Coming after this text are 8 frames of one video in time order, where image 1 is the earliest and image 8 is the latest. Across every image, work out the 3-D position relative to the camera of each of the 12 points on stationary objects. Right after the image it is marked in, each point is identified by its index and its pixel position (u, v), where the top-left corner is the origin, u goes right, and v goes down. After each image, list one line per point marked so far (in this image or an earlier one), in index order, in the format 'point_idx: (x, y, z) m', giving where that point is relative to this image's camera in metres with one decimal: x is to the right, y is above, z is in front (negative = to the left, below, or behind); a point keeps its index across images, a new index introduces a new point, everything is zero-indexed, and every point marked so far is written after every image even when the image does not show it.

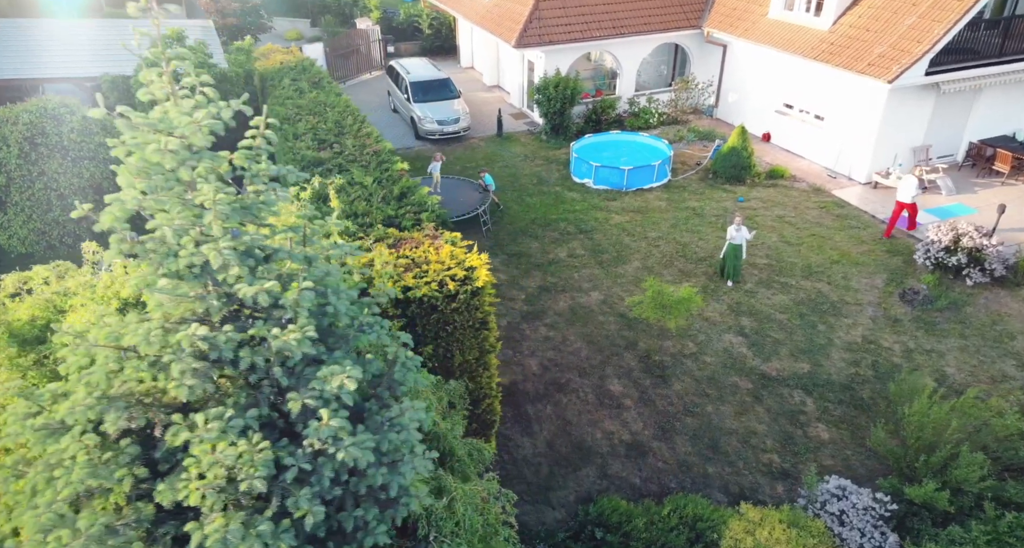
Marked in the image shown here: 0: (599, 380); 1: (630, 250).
0: (+1.3, -1.7, +9.7) m
1: (+2.5, +0.4, +13.4) m
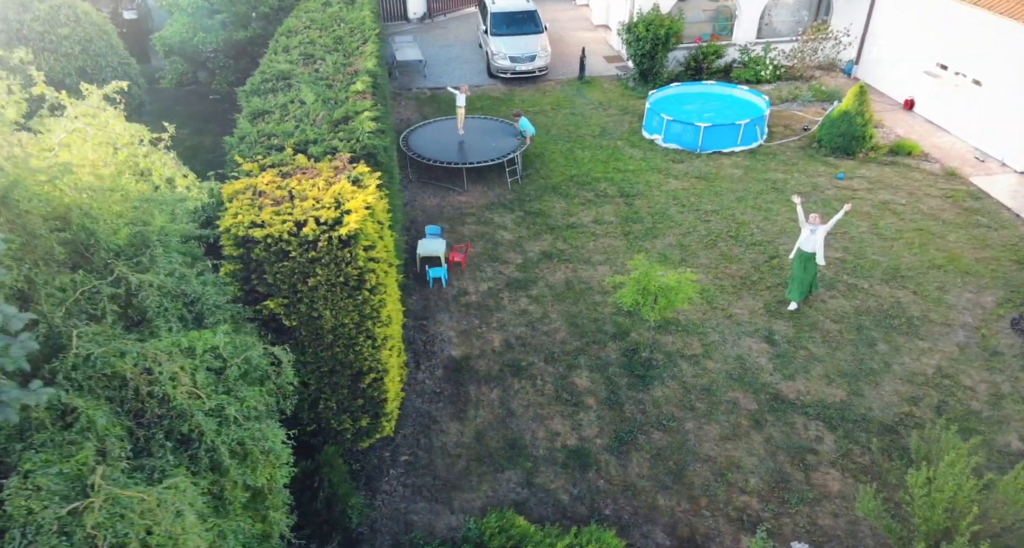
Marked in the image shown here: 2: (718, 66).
0: (+0.7, -1.3, +8.2) m
1: (+2.8, +0.8, +11.4) m
2: (+6.5, +6.5, +19.7) m
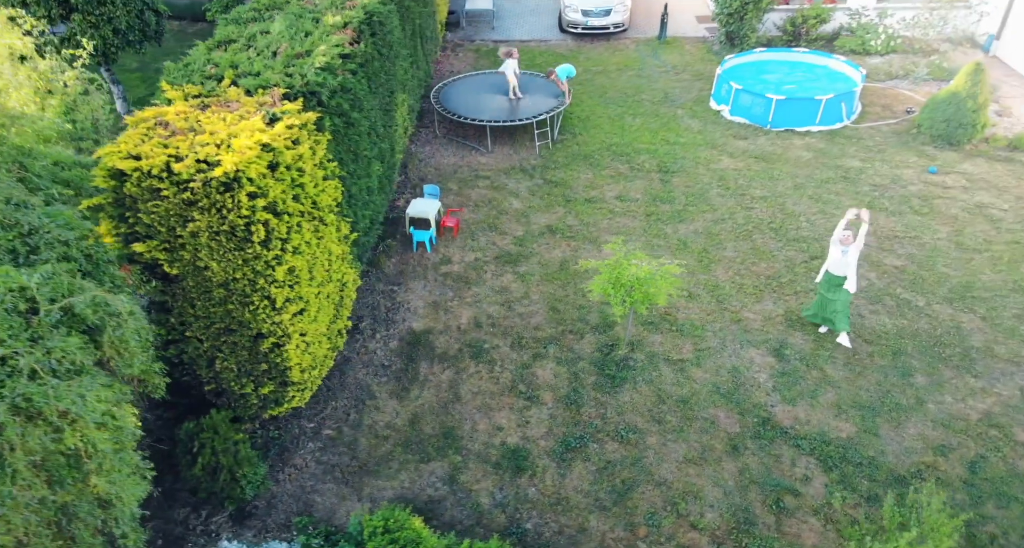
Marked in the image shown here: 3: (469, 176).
0: (+0.2, -1.0, +7.4) m
1: (+3.0, +1.0, +10.1) m
2: (+8.5, +6.6, +17.4) m
3: (-0.9, +1.8, +11.8) m
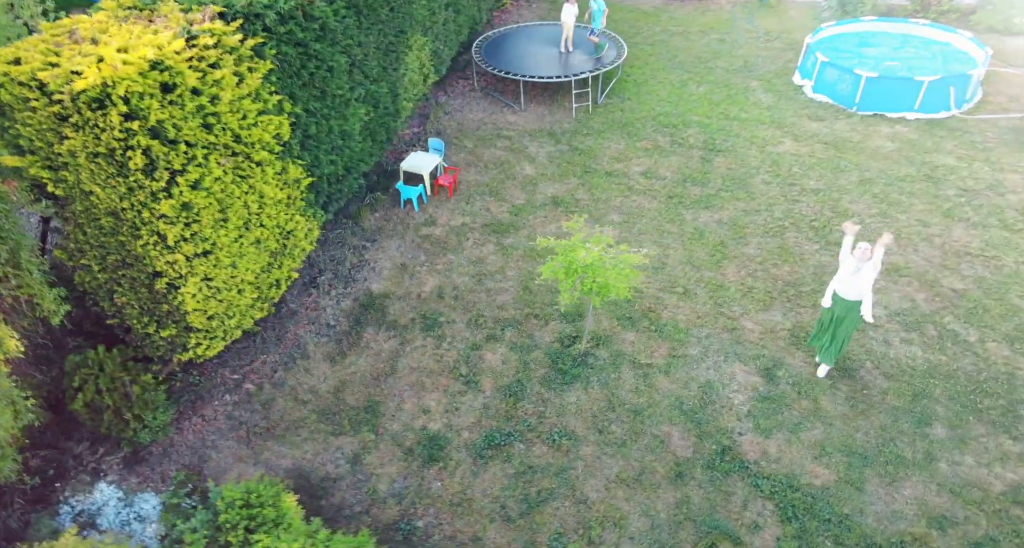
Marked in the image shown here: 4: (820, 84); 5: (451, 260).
0: (-0.3, -0.7, +6.8) m
1: (+3.1, +1.1, +8.8) m
2: (+10.3, +6.3, +14.9) m
3: (-0.4, +2.4, +11.0) m
4: (+6.0, +3.7, +12.3) m
5: (-0.8, +0.2, +7.9) m
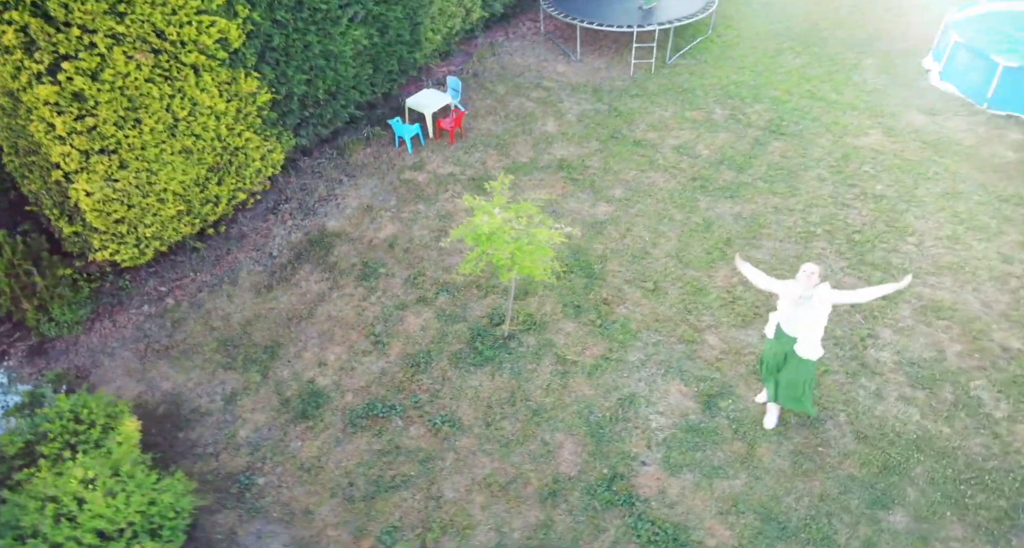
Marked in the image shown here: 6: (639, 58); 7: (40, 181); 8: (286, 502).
0: (-1.0, -0.3, +6.3) m
1: (+3.1, +1.0, +7.5) m
2: (+12.0, +5.2, +11.6) m
3: (+0.3, +3.0, +10.2) m
4: (+6.9, +3.2, +10.0) m
5: (-1.1, +0.7, +7.4) m
6: (+2.1, +3.6, +10.6) m
7: (-4.0, +0.7, +5.3) m
8: (-1.7, -1.7, +4.8) m
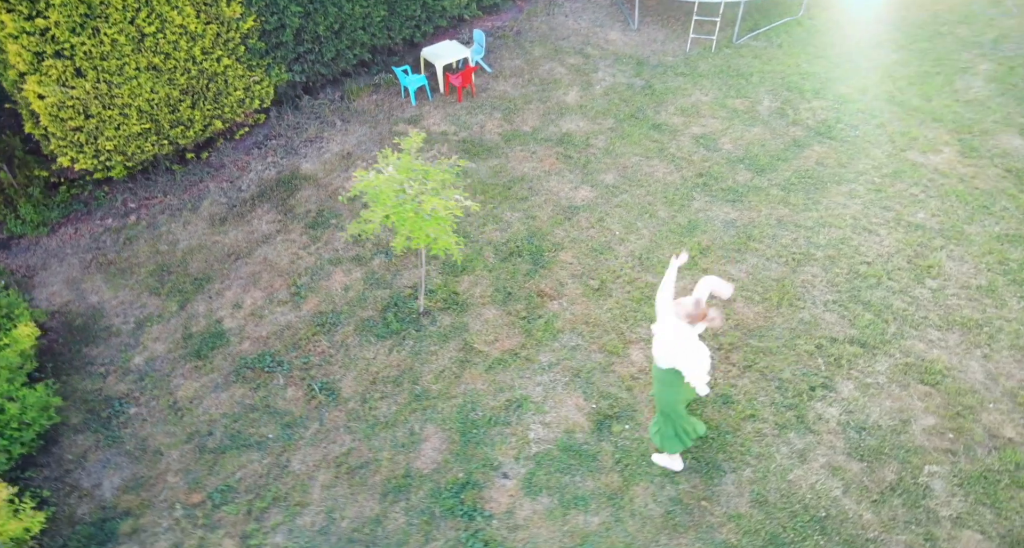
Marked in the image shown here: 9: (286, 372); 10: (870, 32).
0: (-1.6, +0.1, +6.0) m
1: (+2.8, +0.8, +6.5) m
2: (+12.8, +3.6, +8.8) m
3: (+0.9, +3.3, +9.5) m
4: (+7.3, +2.4, +8.2) m
5: (-1.3, +1.2, +7.1) m
6: (+2.8, +3.6, +9.6) m
7: (-4.5, +1.5, +5.5) m
8: (-2.7, -1.2, +4.8) m
9: (-1.8, -0.8, +5.1) m
10: (+5.6, +3.8, +9.9) m
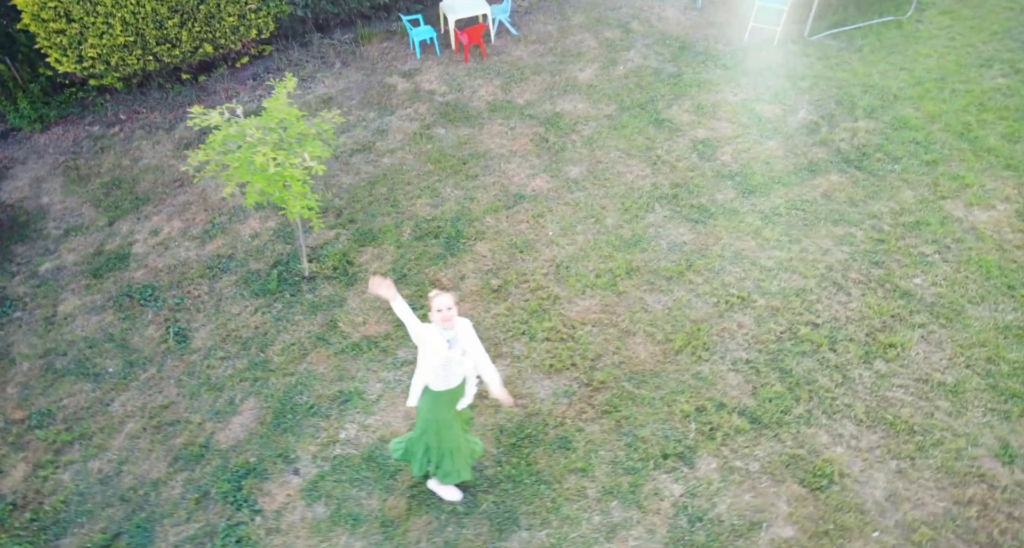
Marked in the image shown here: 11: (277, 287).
0: (-2.3, +0.6, +5.9) m
1: (+2.1, +0.4, +5.5) m
2: (+12.8, +1.2, +5.8) m
3: (+1.4, +3.4, +8.6) m
4: (+7.2, +1.2, +6.3) m
5: (-1.6, +1.7, +6.8) m
6: (+3.2, +3.3, +8.3) m
7: (-4.9, +2.5, +5.8) m
8: (-3.8, -0.5, +5.0) m
9: (-2.8, -0.3, +5.1) m
10: (+6.1, +3.0, +8.2) m
11: (-1.9, -0.1, +5.2) m
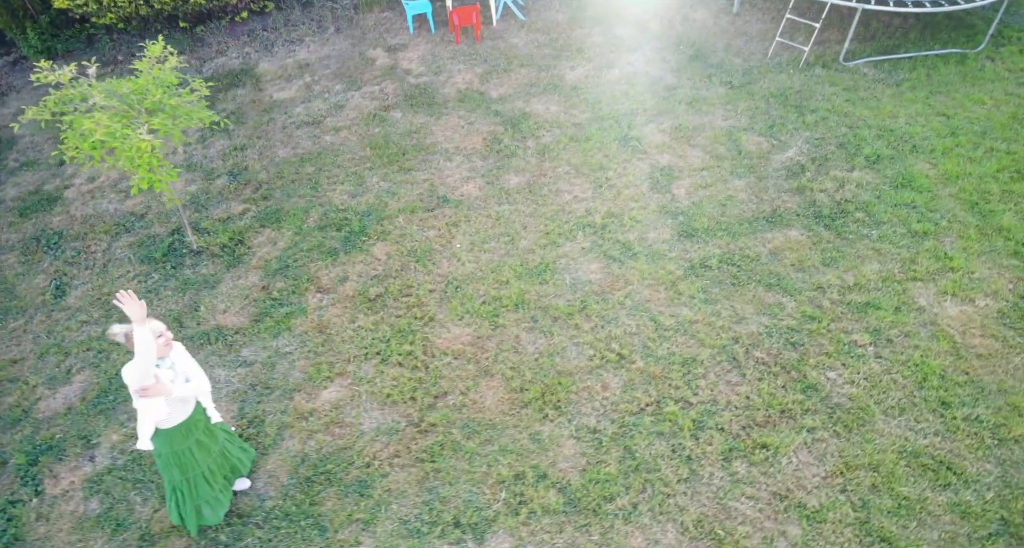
0: (-2.9, +0.9, +5.9) m
1: (+1.3, -0.1, +5.0) m
2: (+11.9, -1.0, +3.8) m
3: (+1.4, +3.2, +7.9) m
4: (+6.4, -0.1, +5.0) m
5: (-2.0, +1.9, +6.6) m
6: (+3.2, +2.8, +7.4) m
7: (-5.2, +3.3, +6.0) m
8: (-4.8, 0.0, +5.2) m
9: (-3.7, +0.1, +5.2) m
10: (+5.9, +1.9, +6.9) m
11: (-2.8, +0.1, +5.1) m
